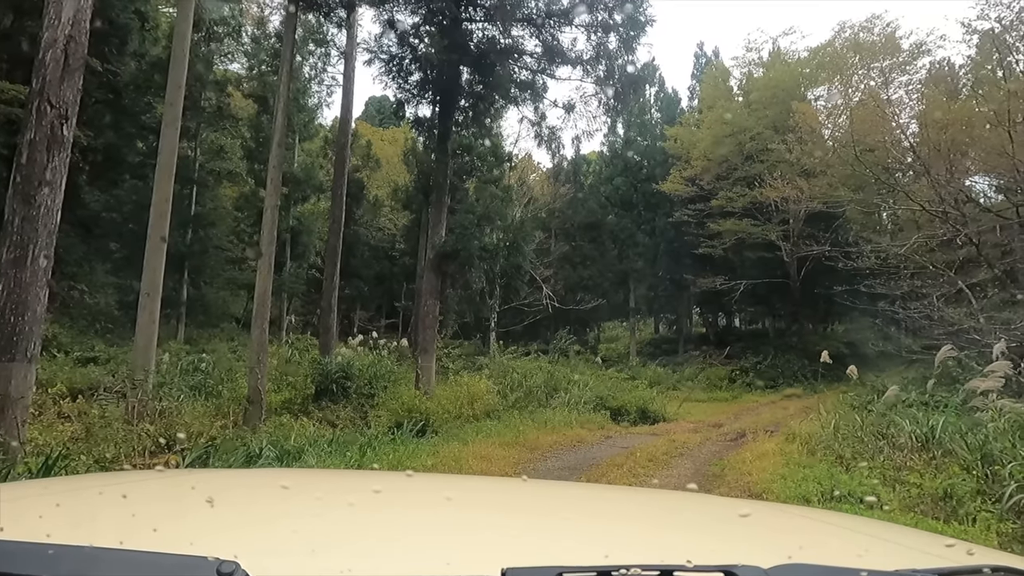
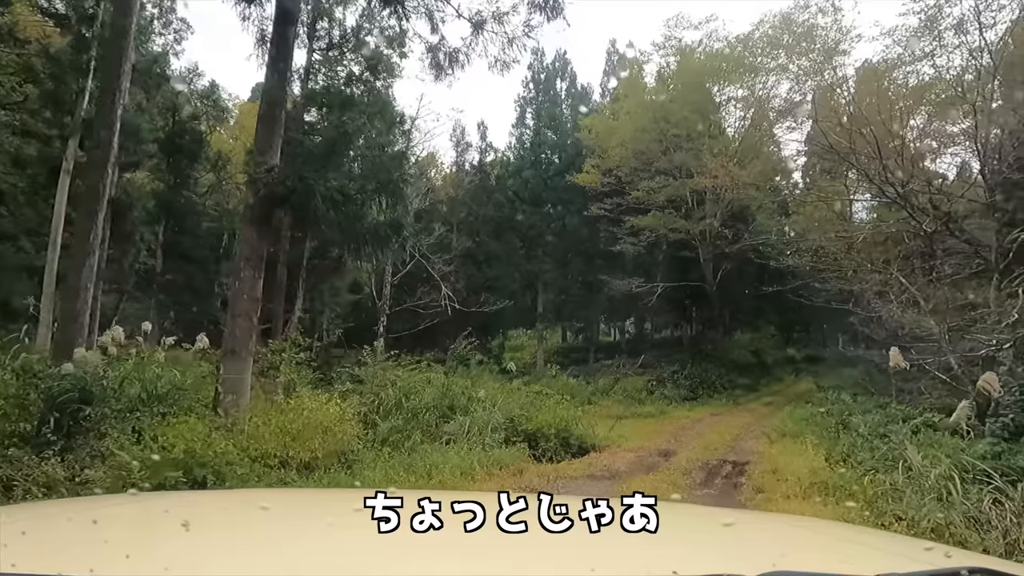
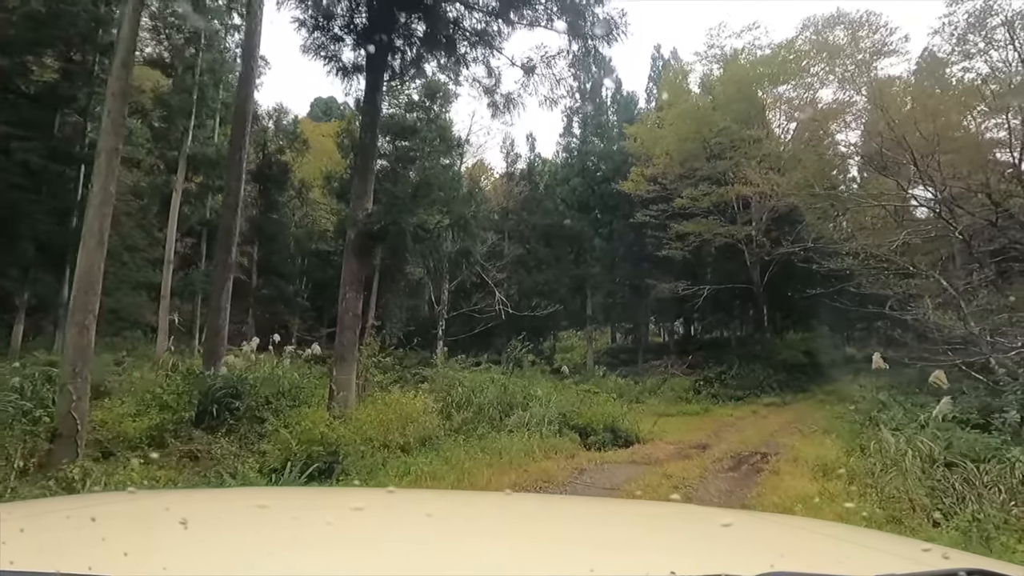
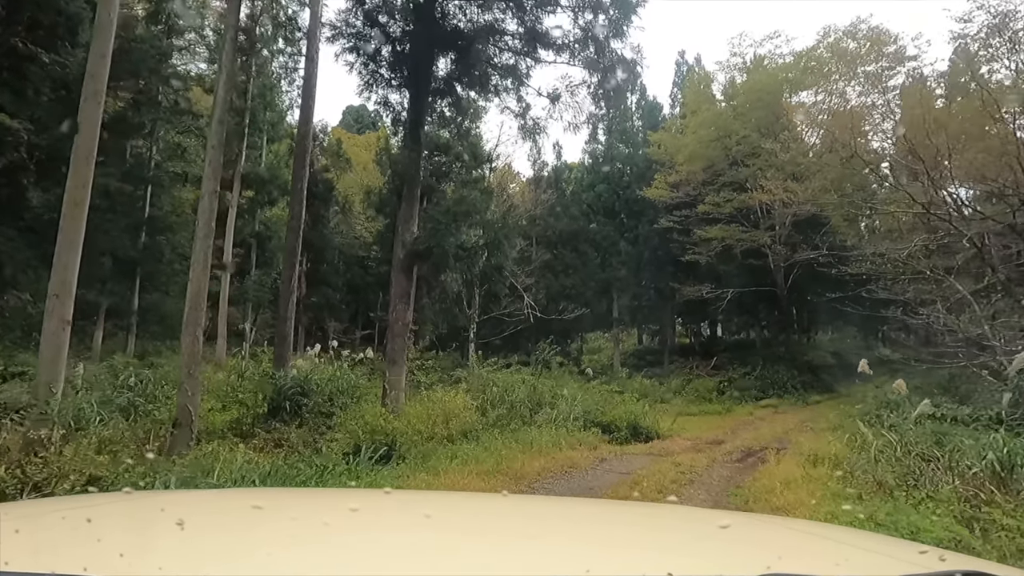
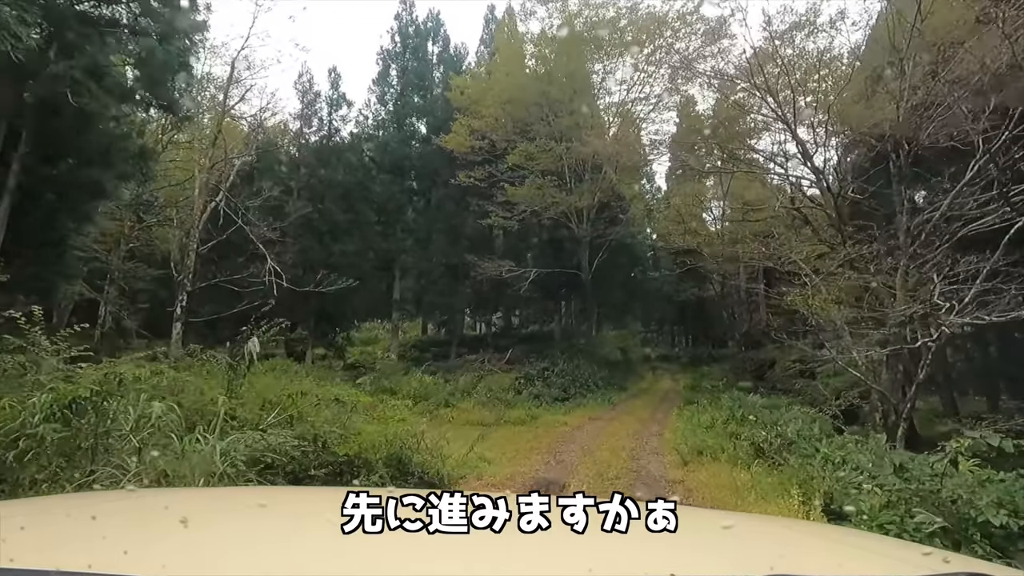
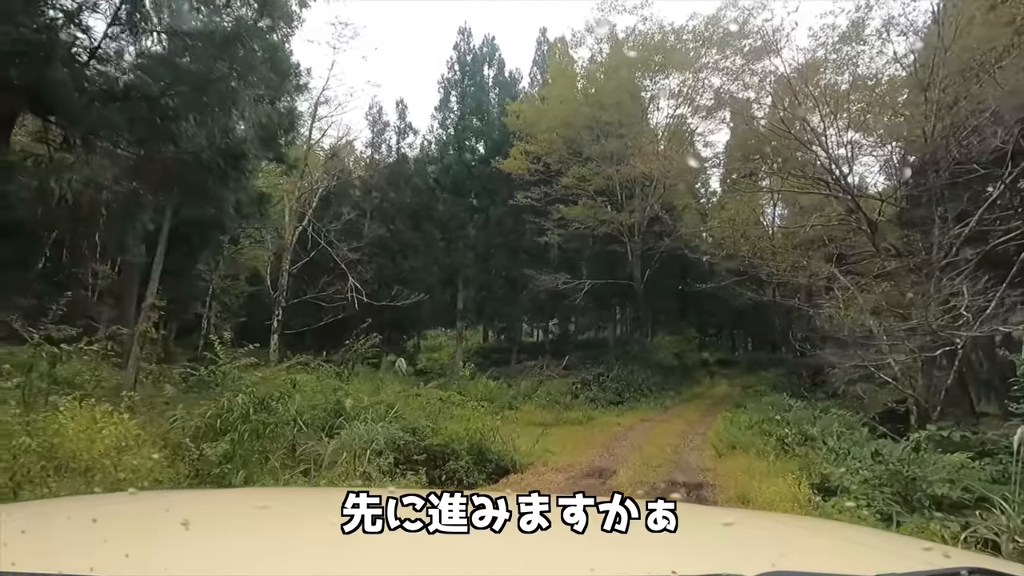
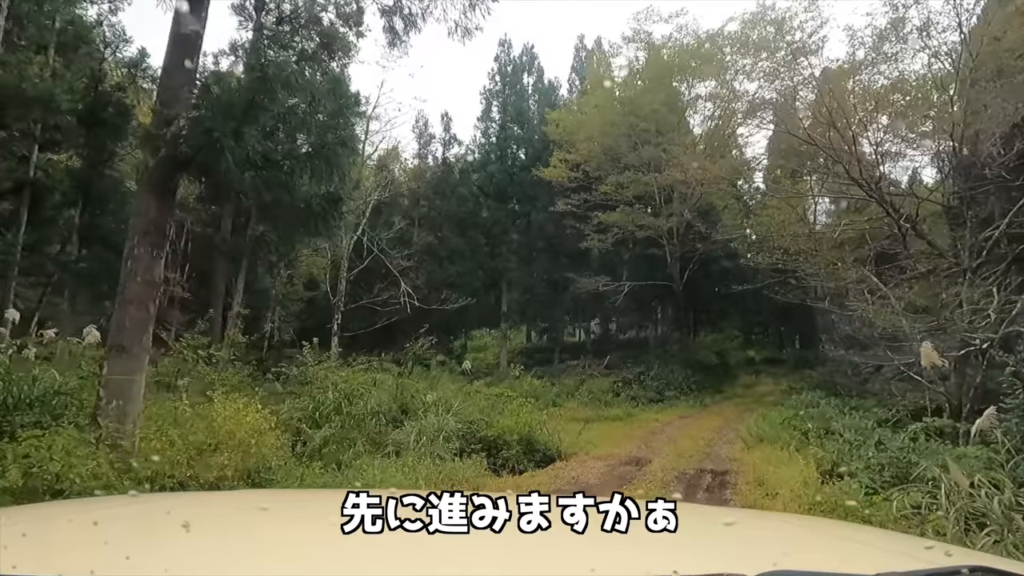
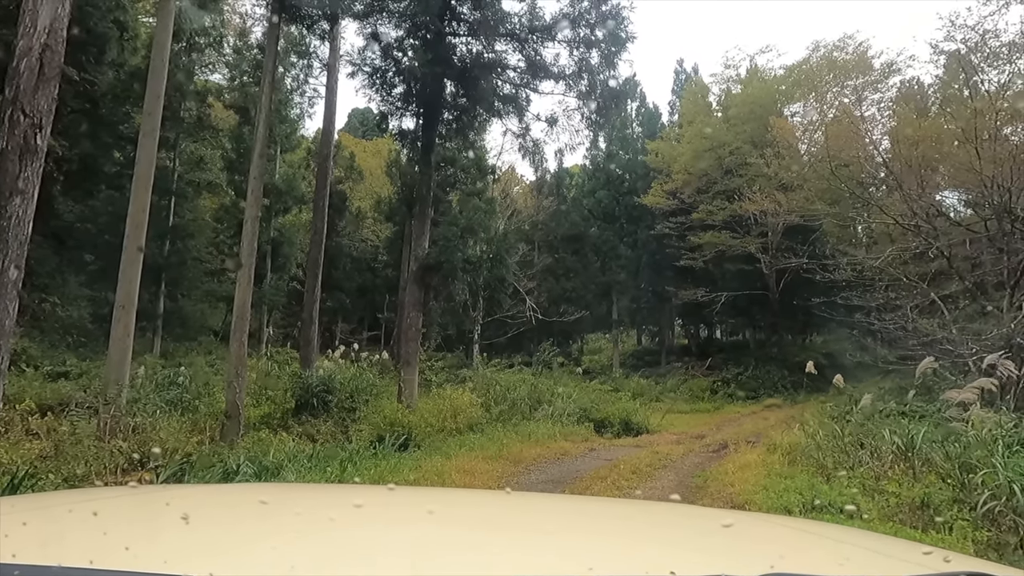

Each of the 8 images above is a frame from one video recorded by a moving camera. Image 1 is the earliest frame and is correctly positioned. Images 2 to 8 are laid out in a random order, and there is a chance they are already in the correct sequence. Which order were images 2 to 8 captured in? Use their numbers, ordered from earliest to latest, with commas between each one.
8, 4, 3, 2, 7, 6, 5
